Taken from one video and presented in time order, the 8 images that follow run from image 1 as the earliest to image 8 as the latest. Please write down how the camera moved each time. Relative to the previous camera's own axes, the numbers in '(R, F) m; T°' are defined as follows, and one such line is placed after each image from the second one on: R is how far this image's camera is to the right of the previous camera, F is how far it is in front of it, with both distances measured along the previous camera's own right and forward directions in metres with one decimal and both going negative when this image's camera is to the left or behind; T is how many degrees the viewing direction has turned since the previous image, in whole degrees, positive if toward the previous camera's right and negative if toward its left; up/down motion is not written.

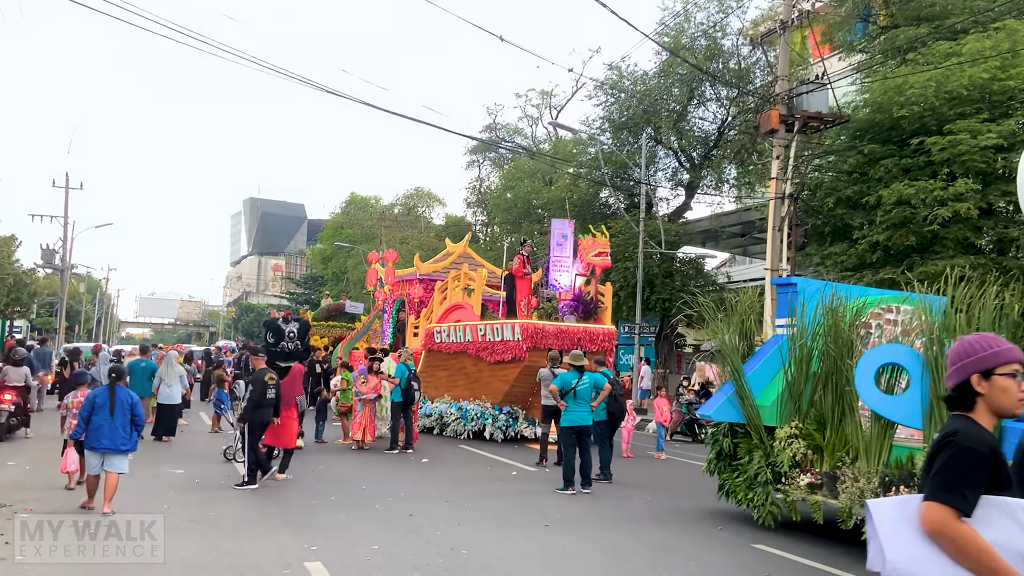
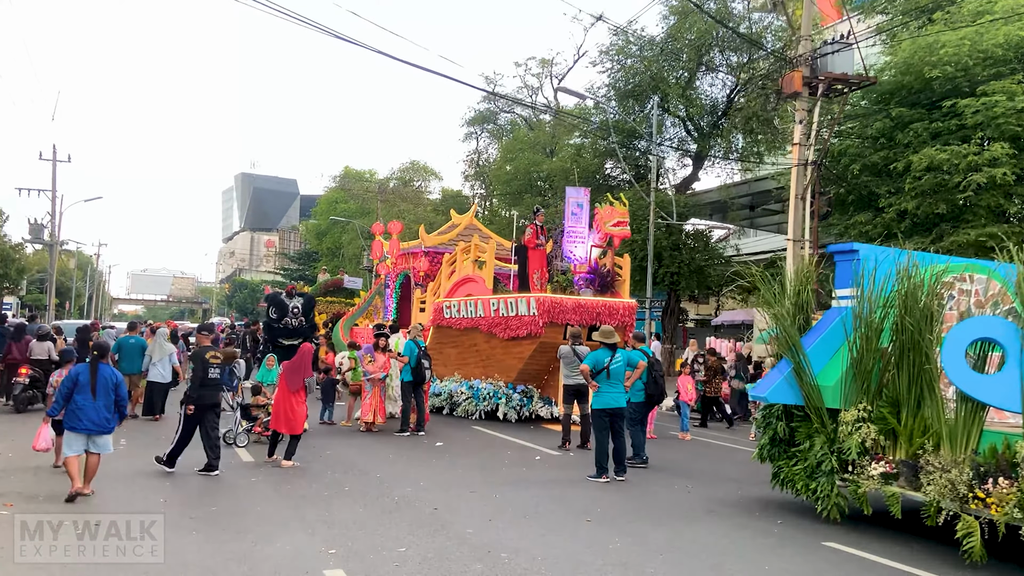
(-0.3, +0.8) m; 0°
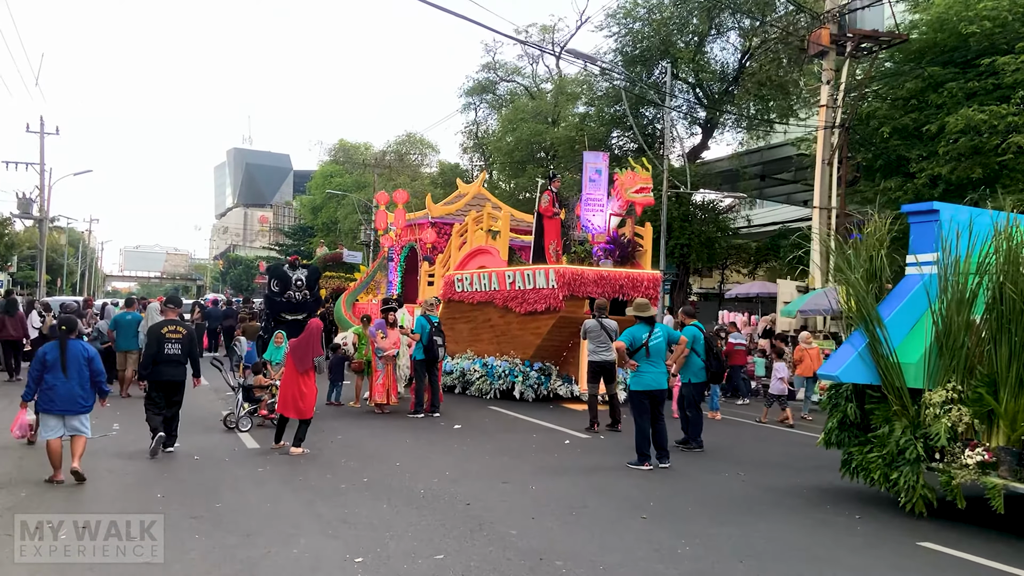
(-0.3, +0.8) m; 0°
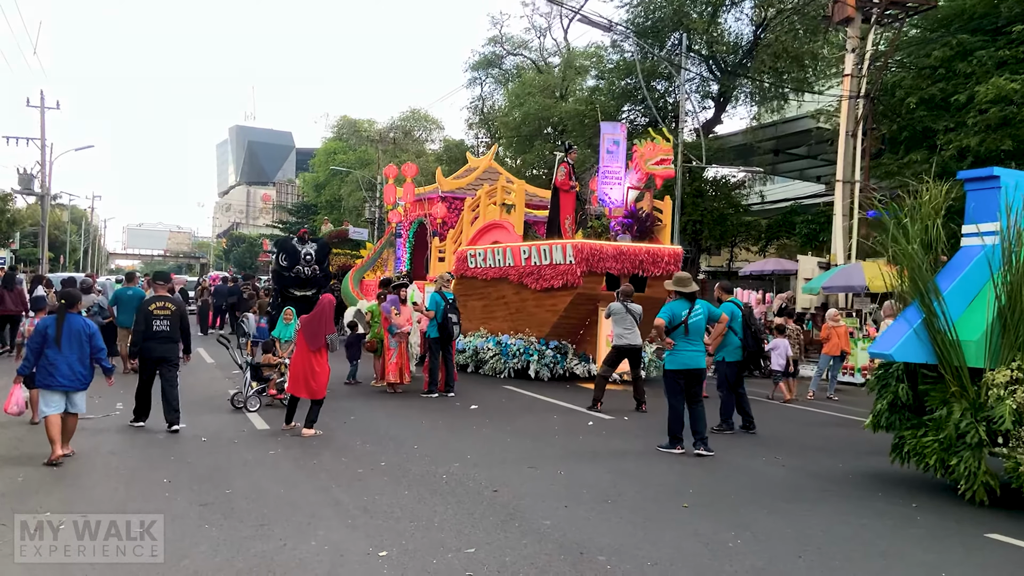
(-0.2, +0.4) m; 0°
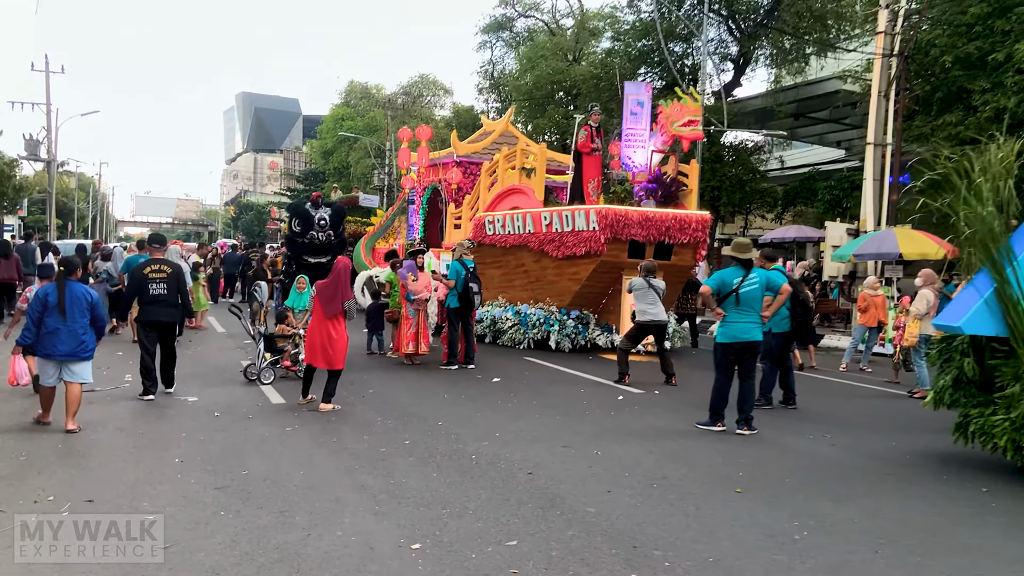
(-0.2, +0.4) m; -1°
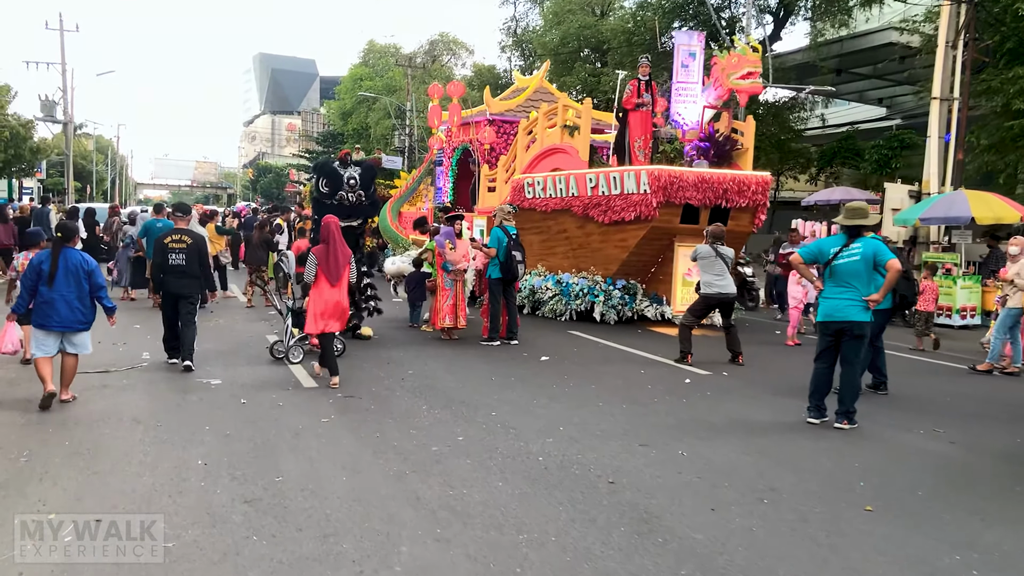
(-0.3, +0.8) m; -1°
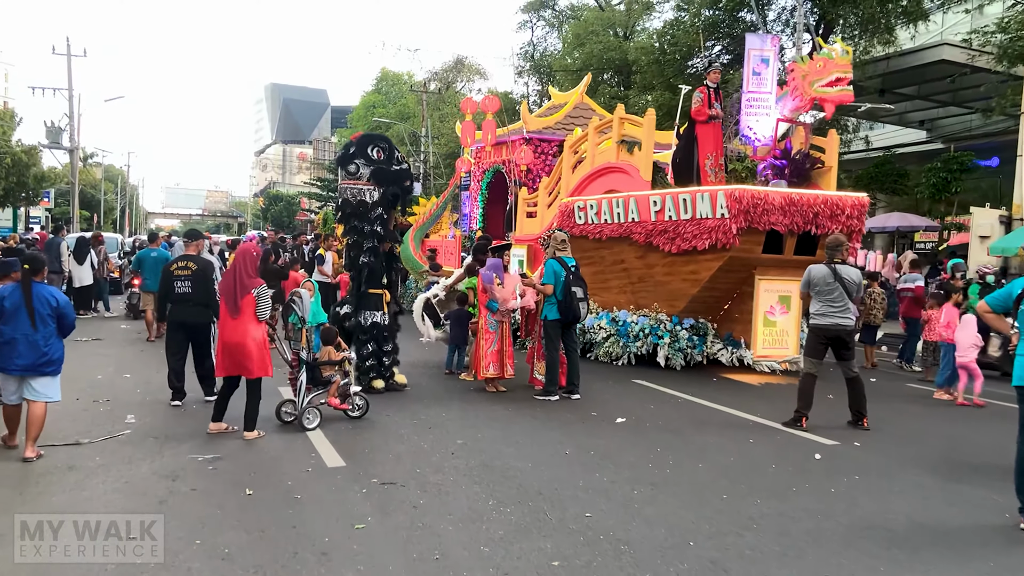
(-0.5, +1.6) m; -1°
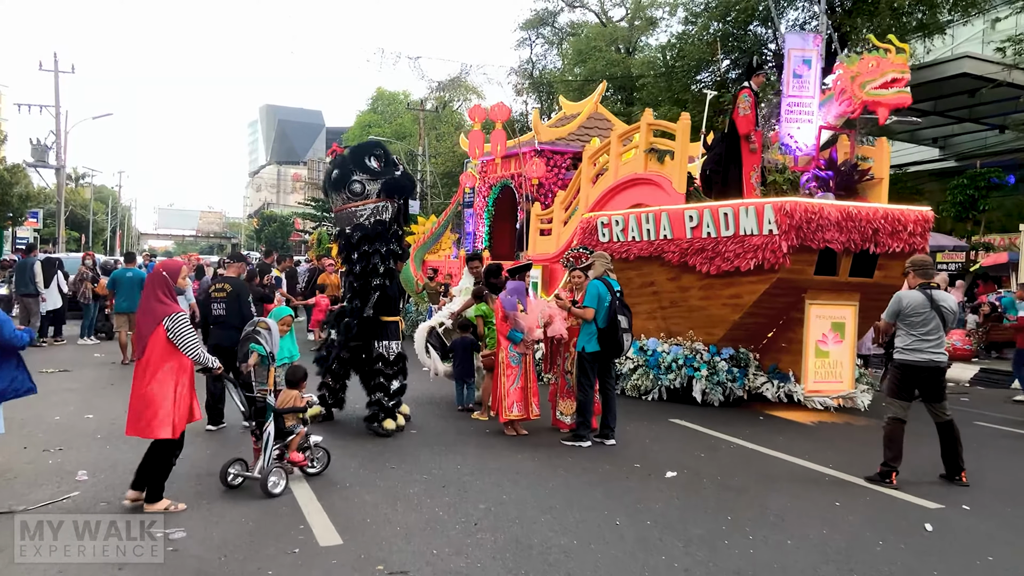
(-0.2, +1.1) m; 0°
